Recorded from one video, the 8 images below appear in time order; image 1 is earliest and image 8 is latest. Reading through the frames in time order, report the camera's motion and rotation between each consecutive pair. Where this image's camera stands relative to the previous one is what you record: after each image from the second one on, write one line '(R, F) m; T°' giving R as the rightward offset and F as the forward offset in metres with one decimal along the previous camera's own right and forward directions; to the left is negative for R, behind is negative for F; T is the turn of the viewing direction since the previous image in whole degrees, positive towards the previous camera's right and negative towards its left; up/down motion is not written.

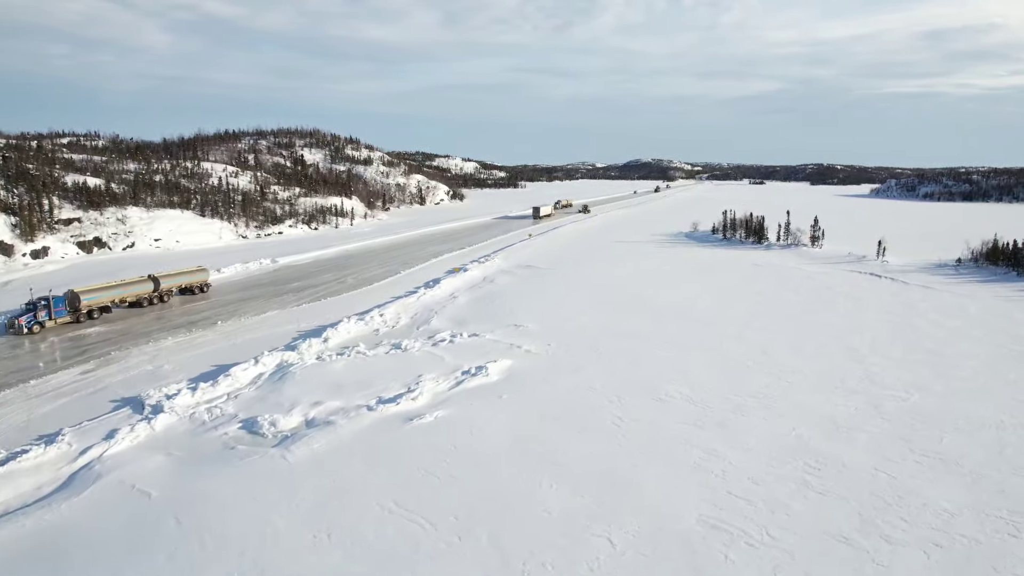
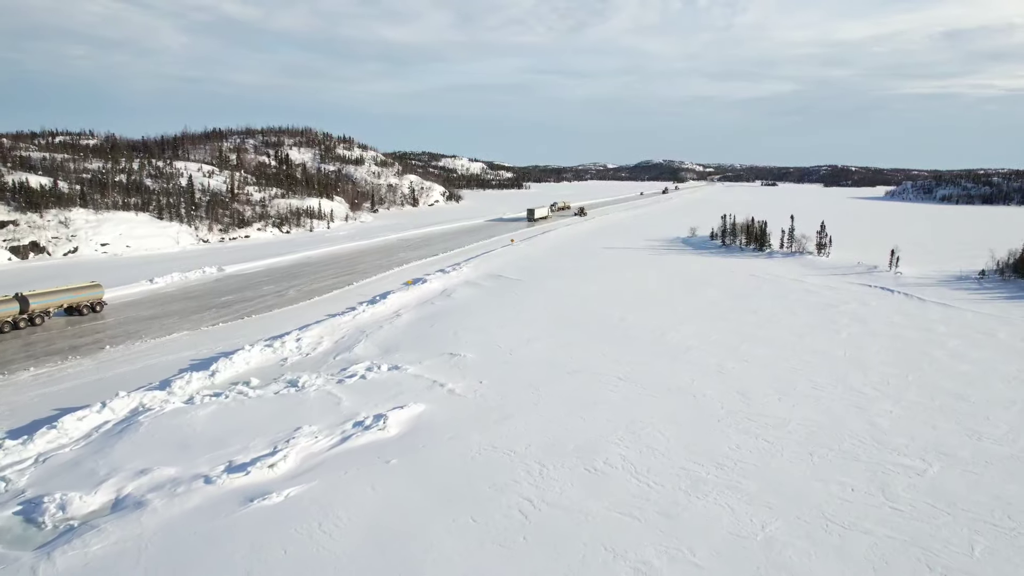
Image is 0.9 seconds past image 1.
(+2.3, +3.7) m; -1°
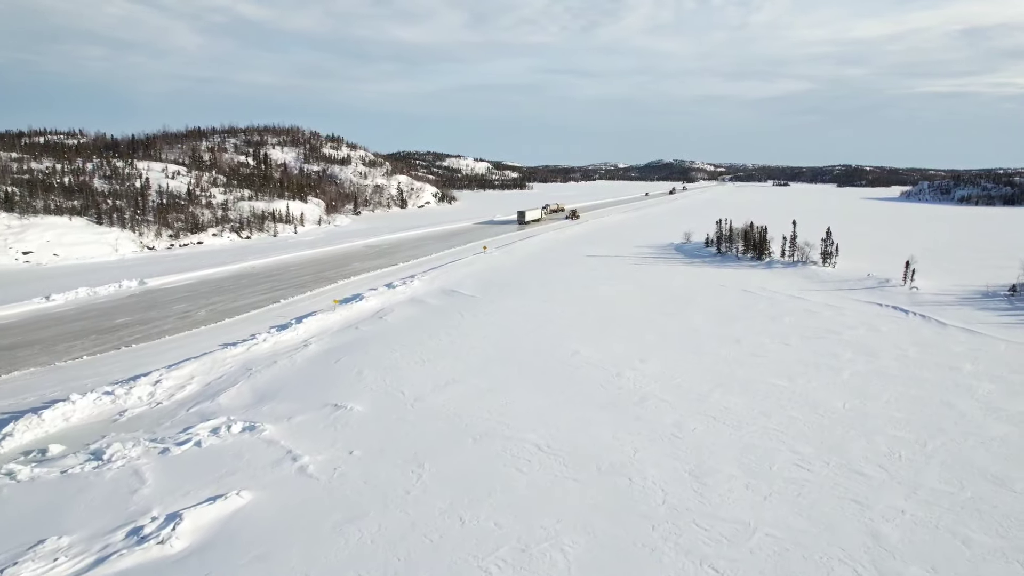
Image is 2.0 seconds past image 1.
(+2.6, +4.2) m; -1°
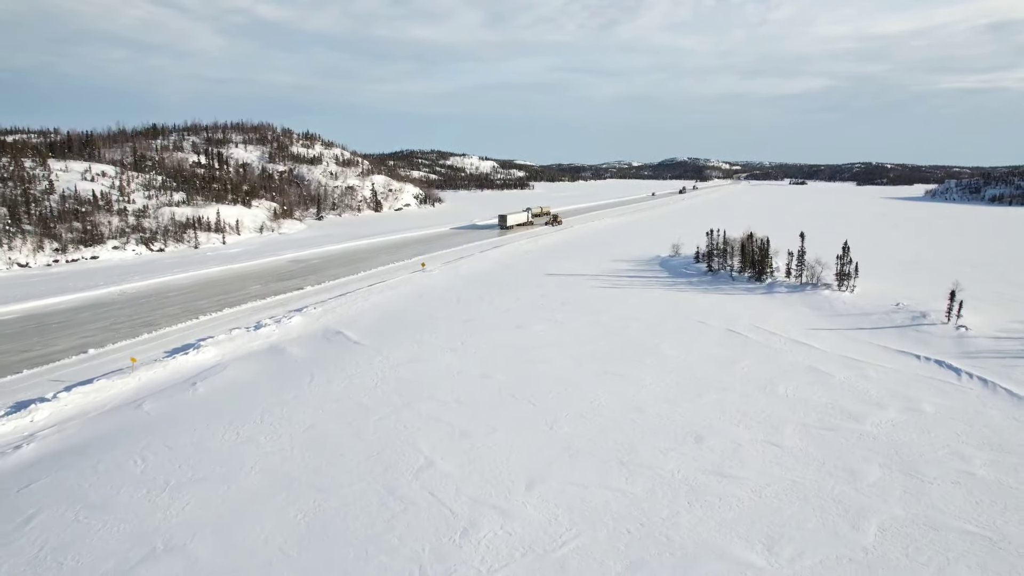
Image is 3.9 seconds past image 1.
(+3.8, +7.6) m; -1°
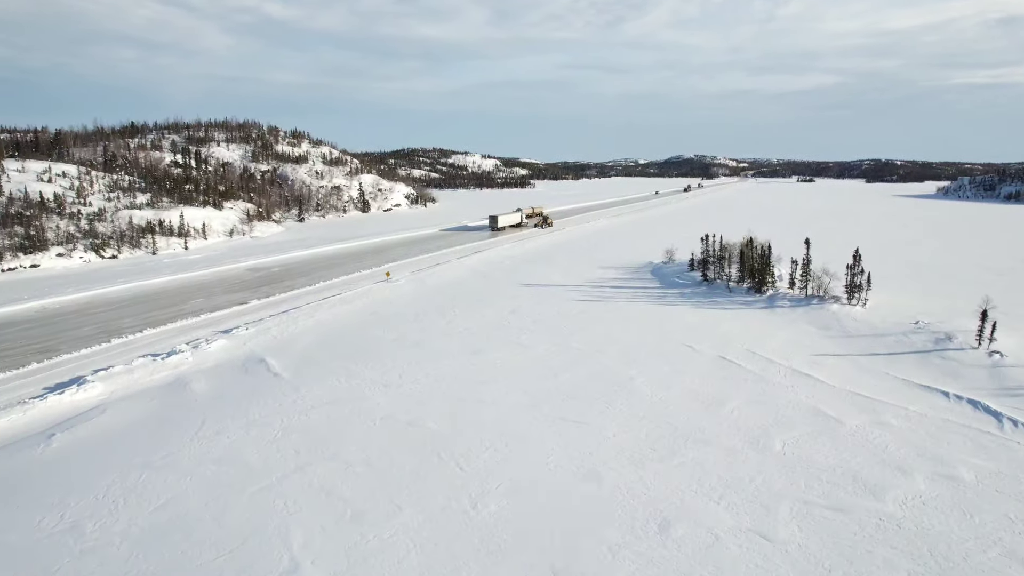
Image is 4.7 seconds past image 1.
(+1.6, +3.3) m; -1°
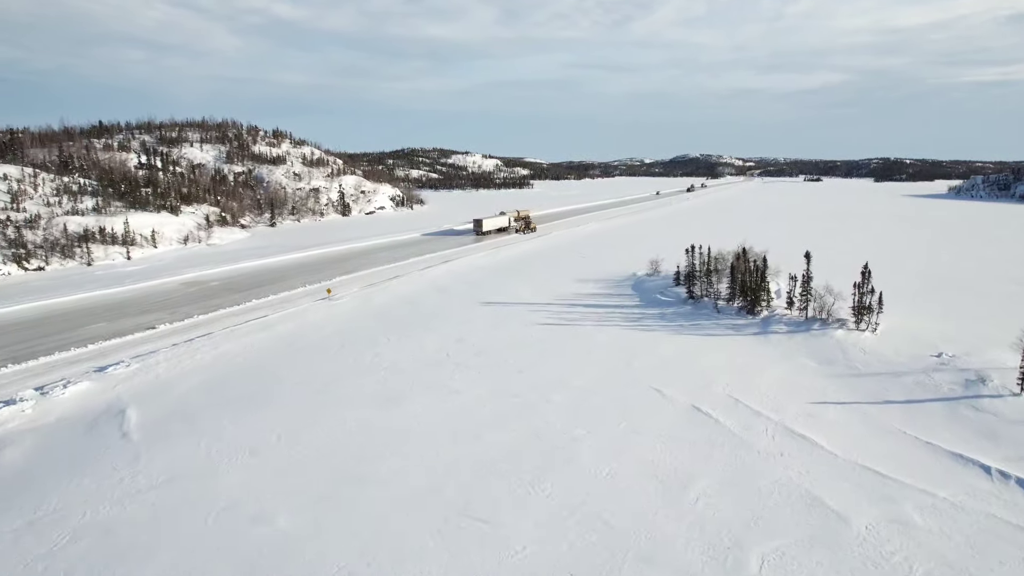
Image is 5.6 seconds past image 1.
(+2.1, +4.0) m; -1°
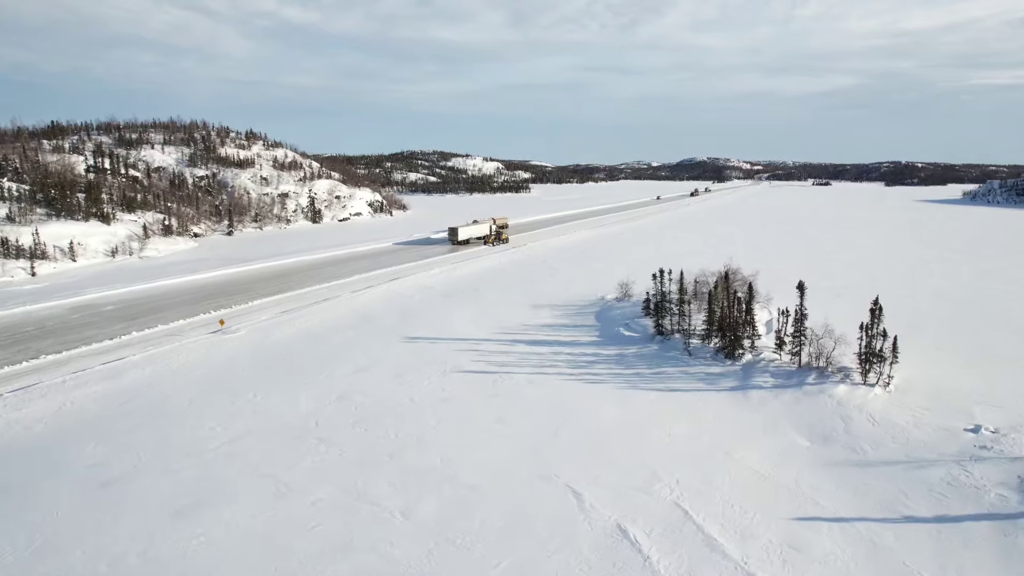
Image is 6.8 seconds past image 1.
(+2.8, +5.1) m; -1°
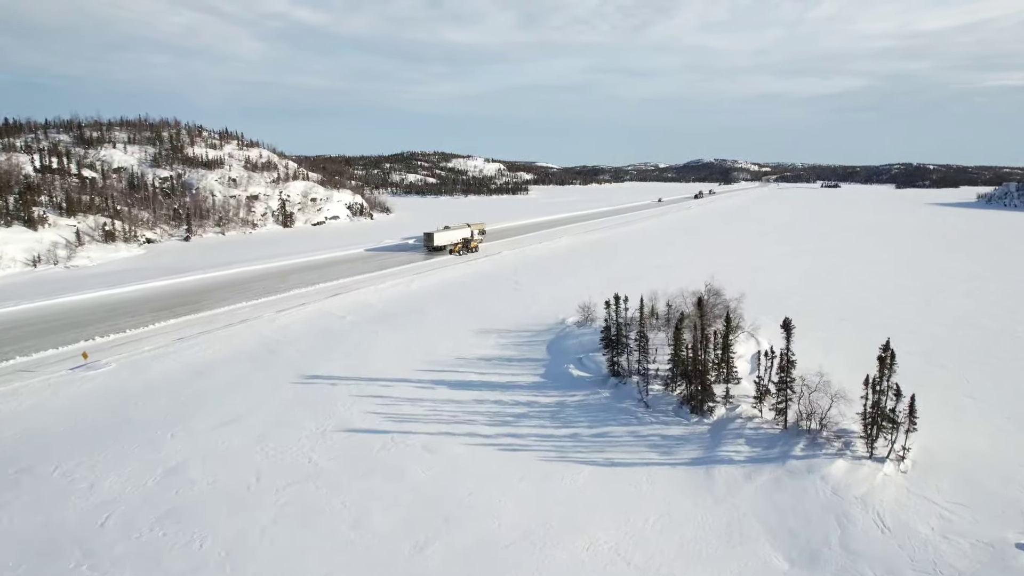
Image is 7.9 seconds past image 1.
(+2.5, +4.4) m; -1°
